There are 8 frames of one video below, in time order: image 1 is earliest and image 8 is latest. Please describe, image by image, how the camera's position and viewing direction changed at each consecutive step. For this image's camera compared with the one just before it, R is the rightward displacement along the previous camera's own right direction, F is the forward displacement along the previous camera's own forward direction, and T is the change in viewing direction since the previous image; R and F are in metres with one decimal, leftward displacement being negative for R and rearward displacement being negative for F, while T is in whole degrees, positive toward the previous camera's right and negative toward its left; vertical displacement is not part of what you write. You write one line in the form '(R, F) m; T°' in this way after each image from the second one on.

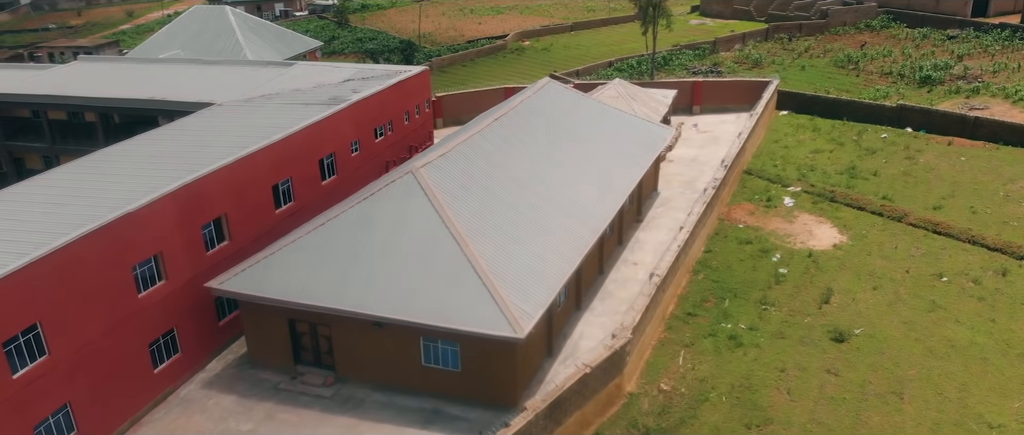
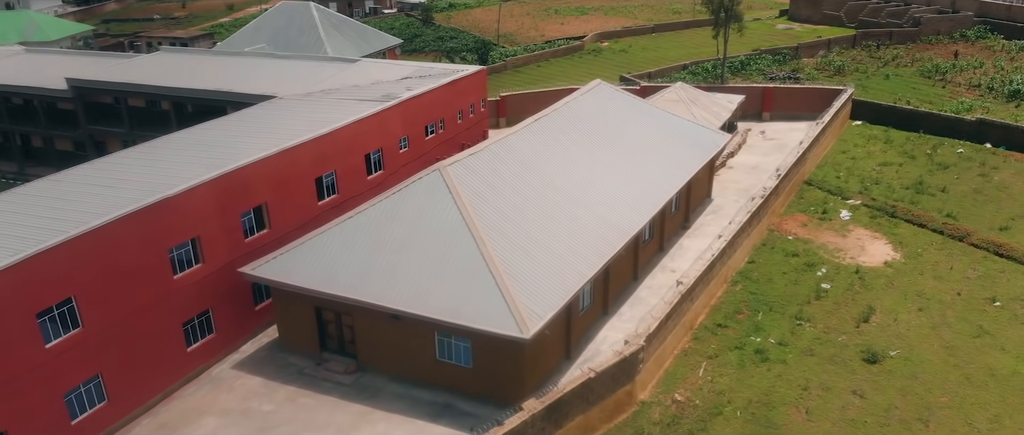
(+1.8, 0.0) m; -6°
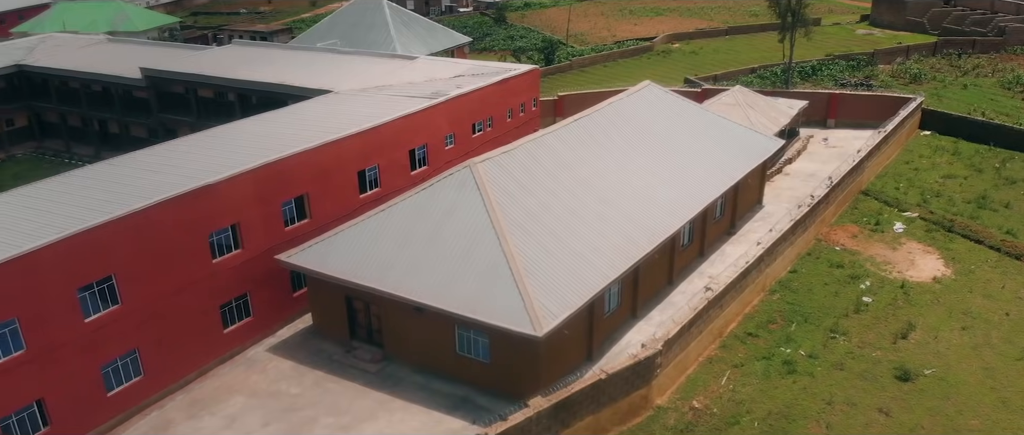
(+1.3, -0.1) m; -5°
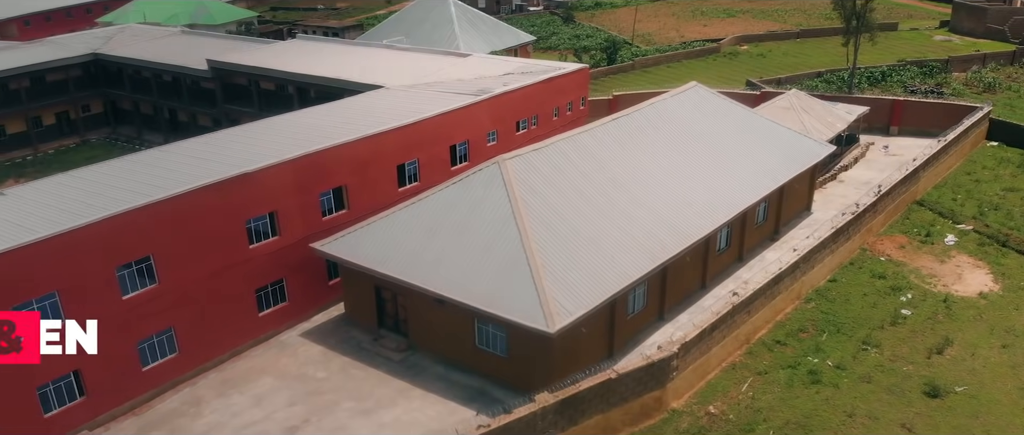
(+1.3, -0.1) m; -5°
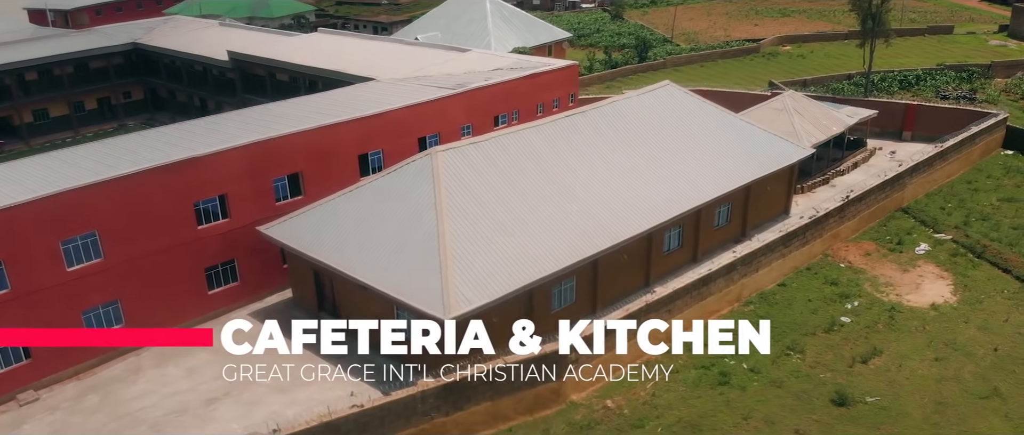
(+4.2, -0.3) m; -6°
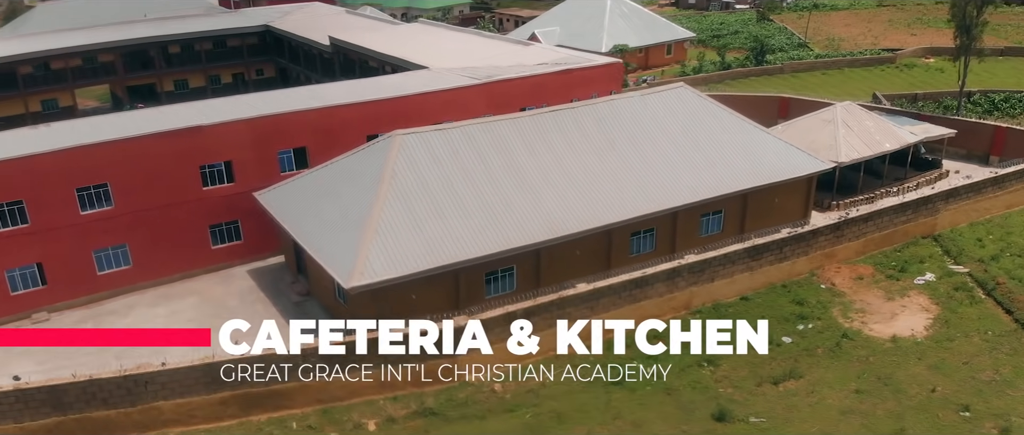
(+7.0, 0.0) m; -14°
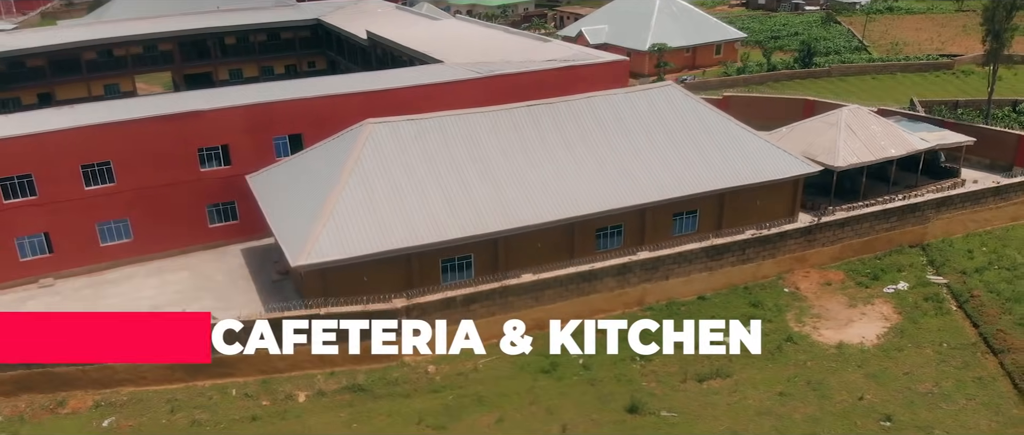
(+3.9, -0.3) m; -7°
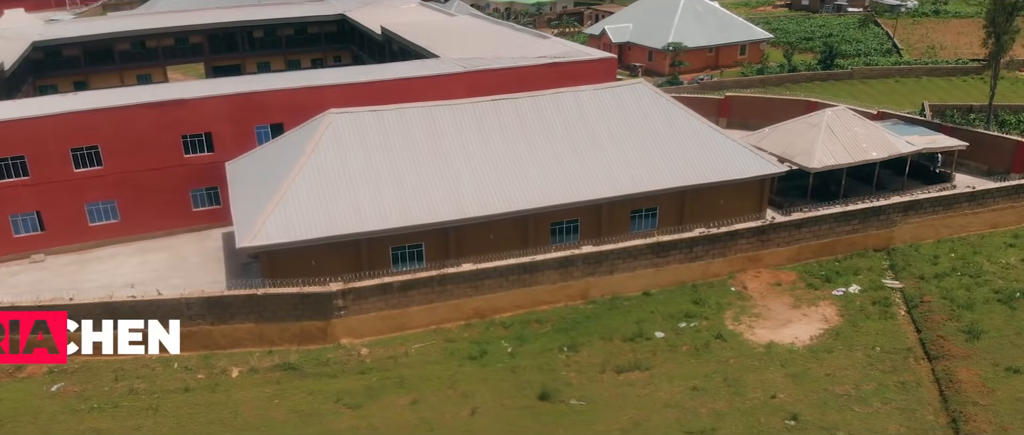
(+3.4, -0.3) m; -5°
